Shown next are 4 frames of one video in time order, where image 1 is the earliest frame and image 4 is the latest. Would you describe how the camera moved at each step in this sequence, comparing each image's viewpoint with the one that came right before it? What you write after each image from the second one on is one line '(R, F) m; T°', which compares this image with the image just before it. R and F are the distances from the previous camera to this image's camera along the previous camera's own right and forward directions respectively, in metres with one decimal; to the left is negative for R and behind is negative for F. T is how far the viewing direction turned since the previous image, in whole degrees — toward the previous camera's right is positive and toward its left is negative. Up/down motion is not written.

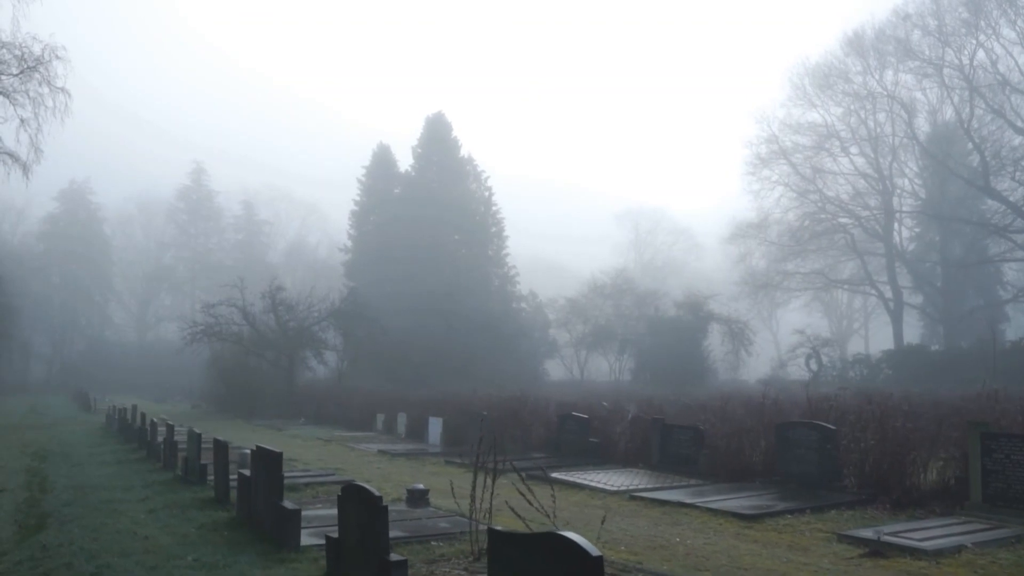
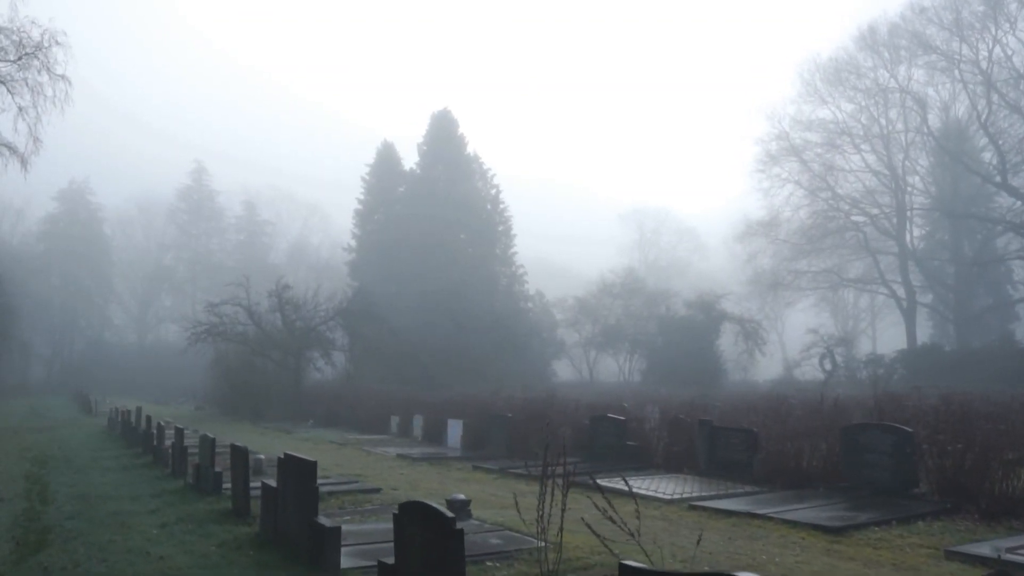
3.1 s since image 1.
(-0.6, +1.1) m; 0°
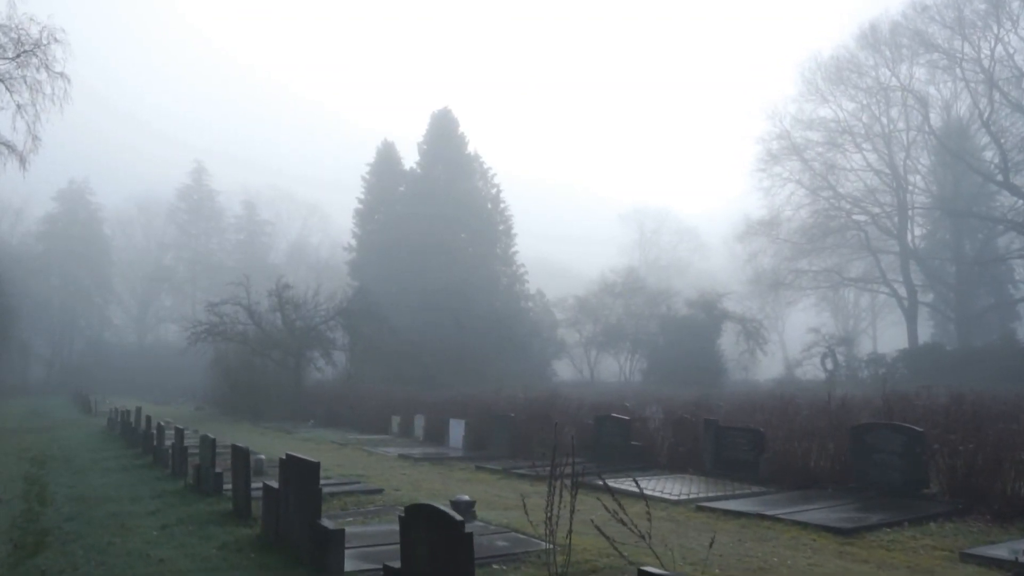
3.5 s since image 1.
(-0.1, +0.2) m; 0°
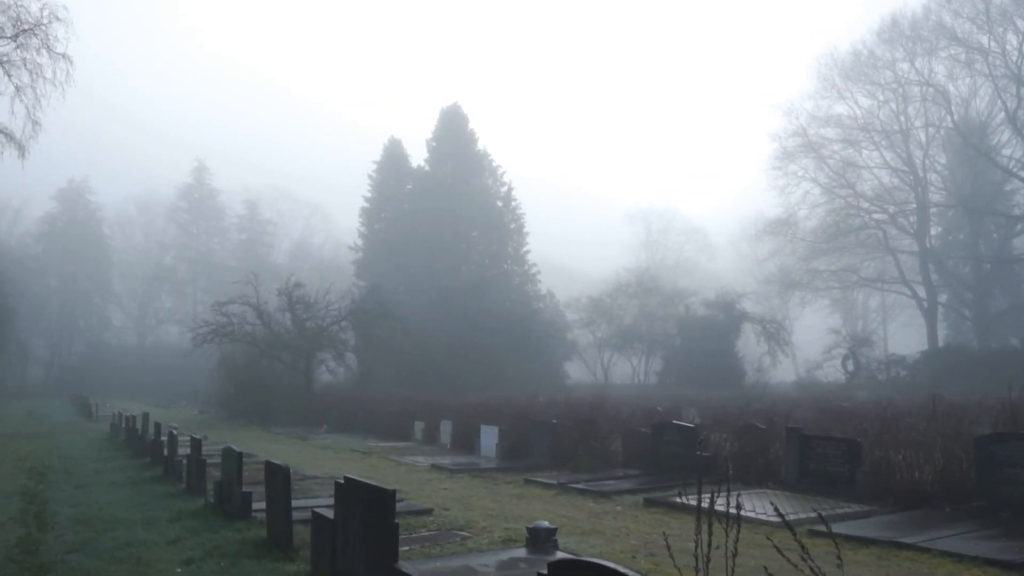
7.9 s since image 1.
(-0.8, +1.5) m; 0°
